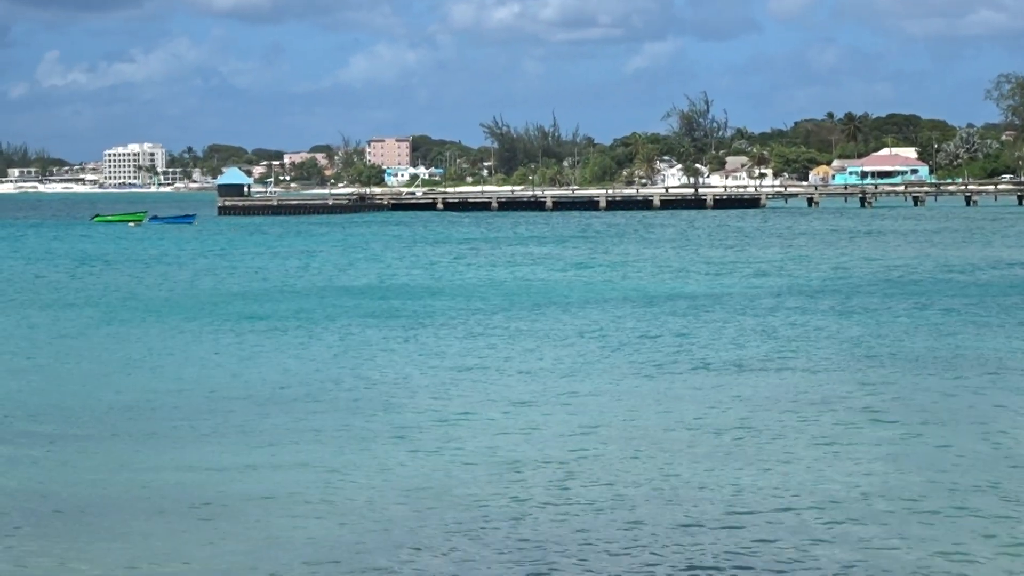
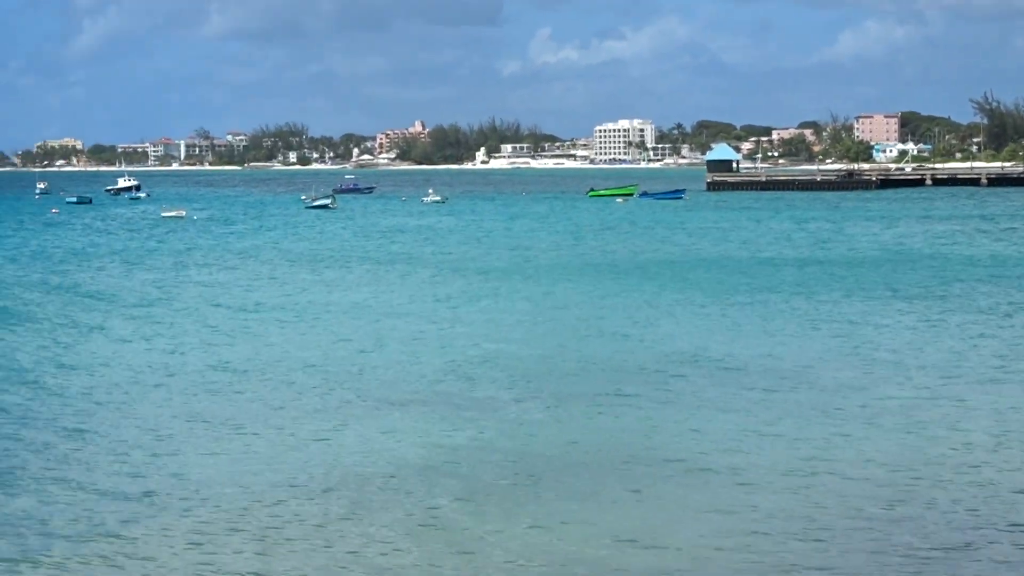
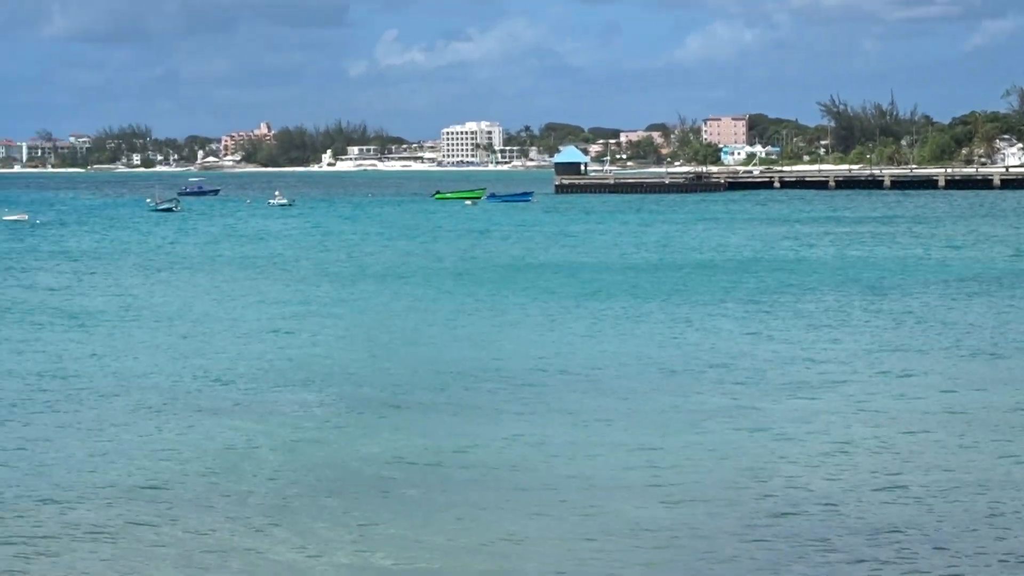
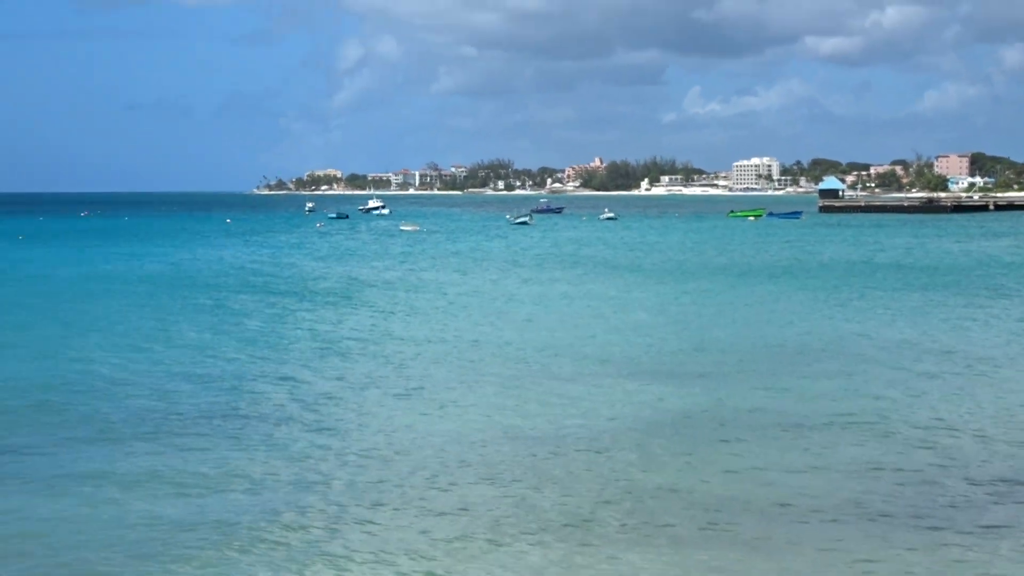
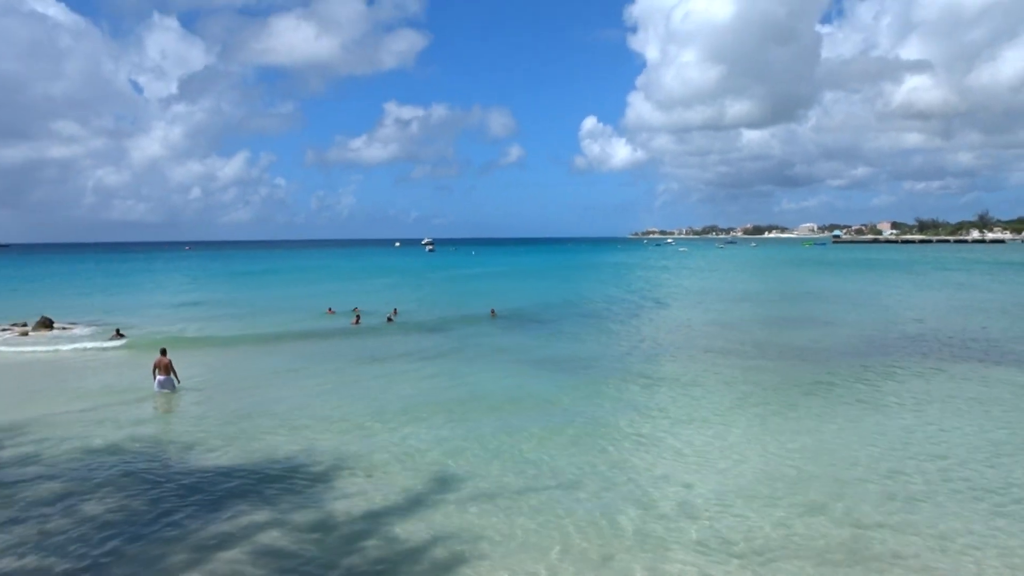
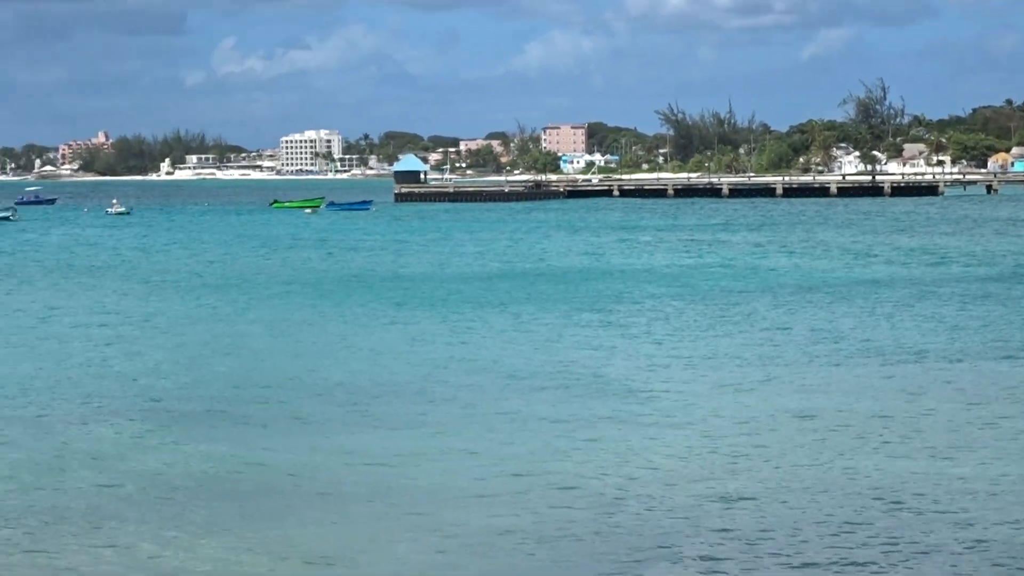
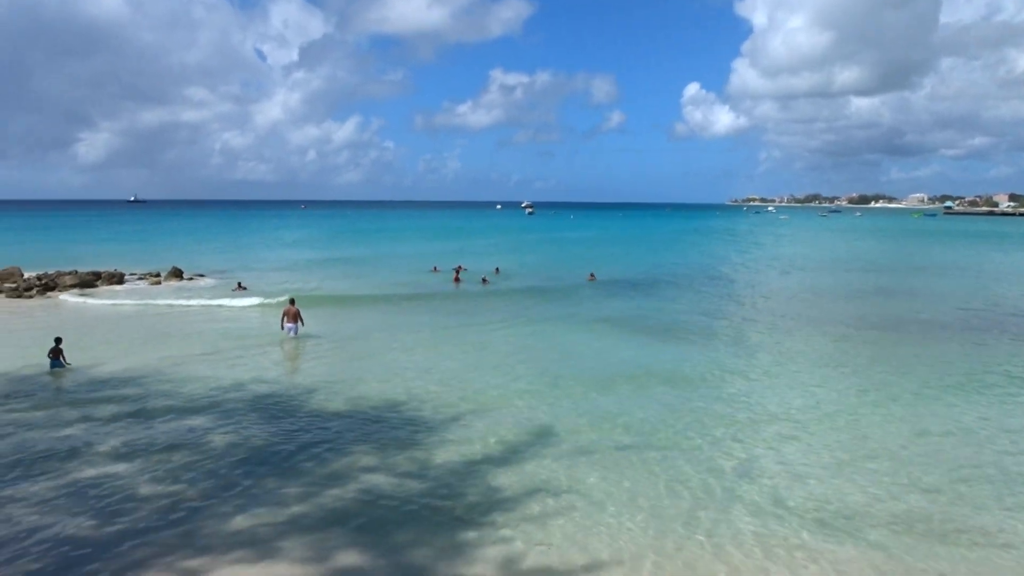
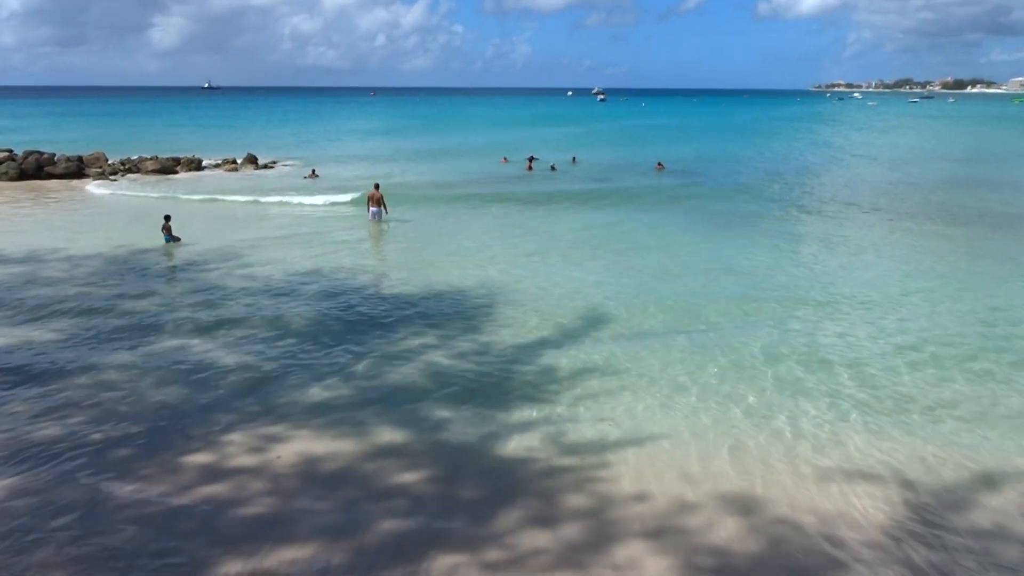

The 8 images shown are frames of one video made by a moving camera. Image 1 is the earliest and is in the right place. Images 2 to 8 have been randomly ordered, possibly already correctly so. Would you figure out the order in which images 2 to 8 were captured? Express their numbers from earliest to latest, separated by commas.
6, 3, 2, 4, 5, 7, 8
